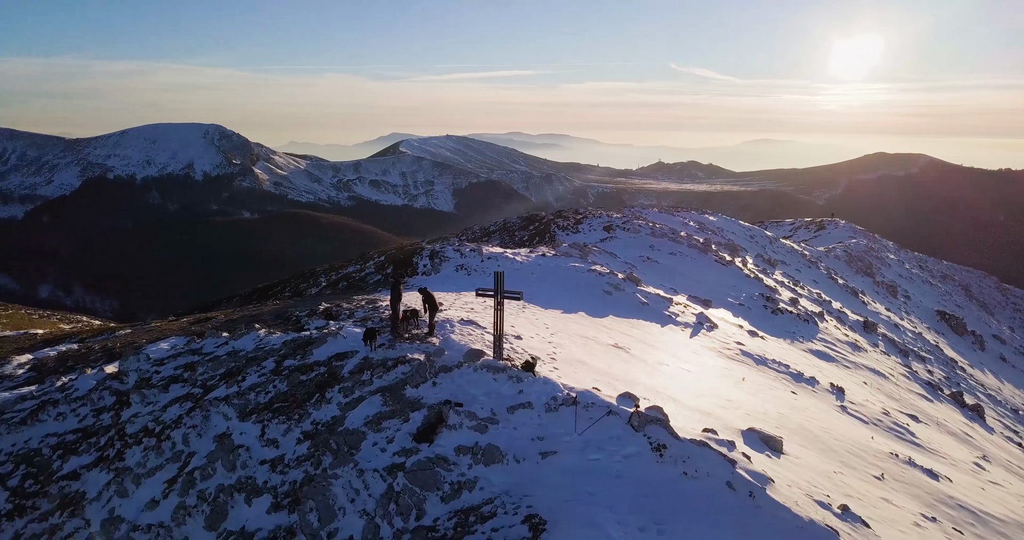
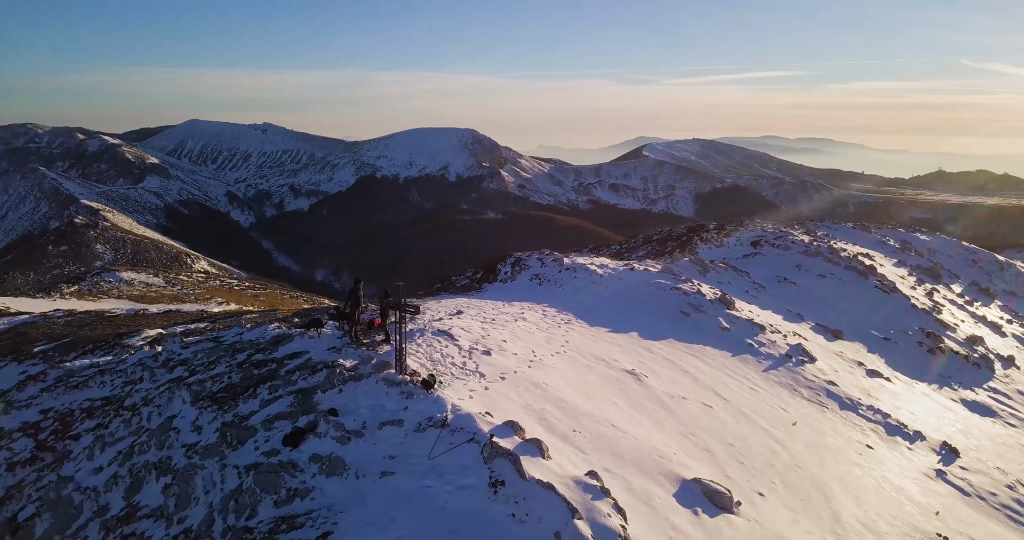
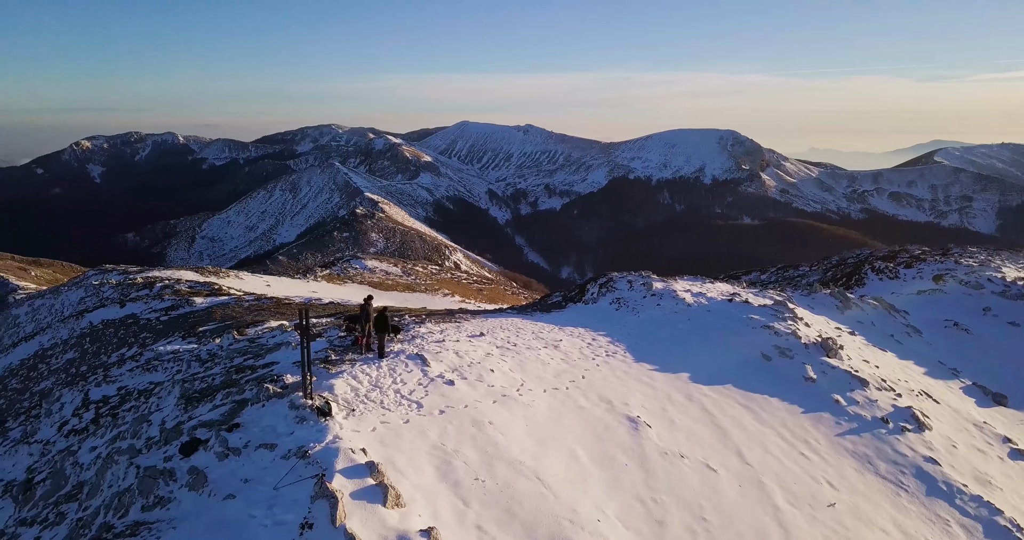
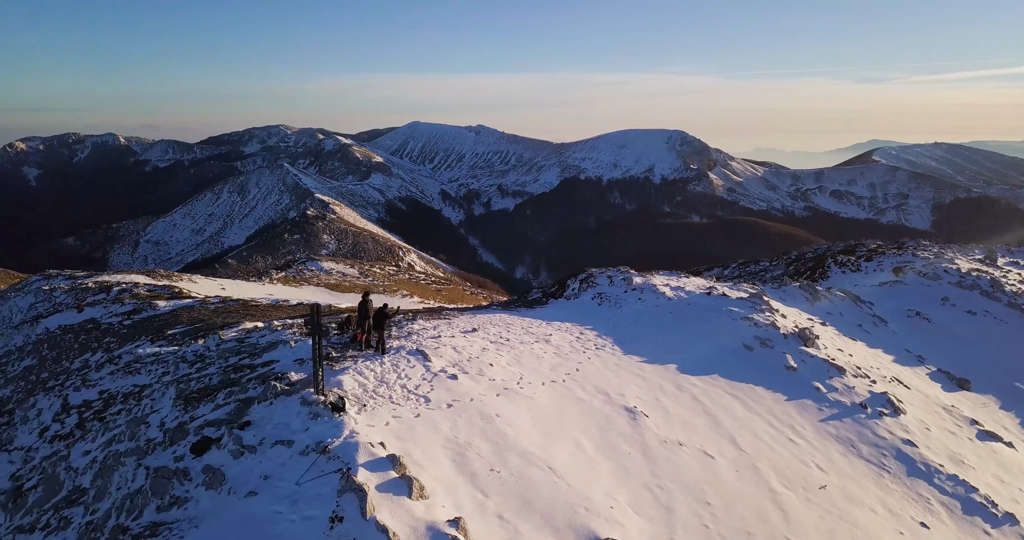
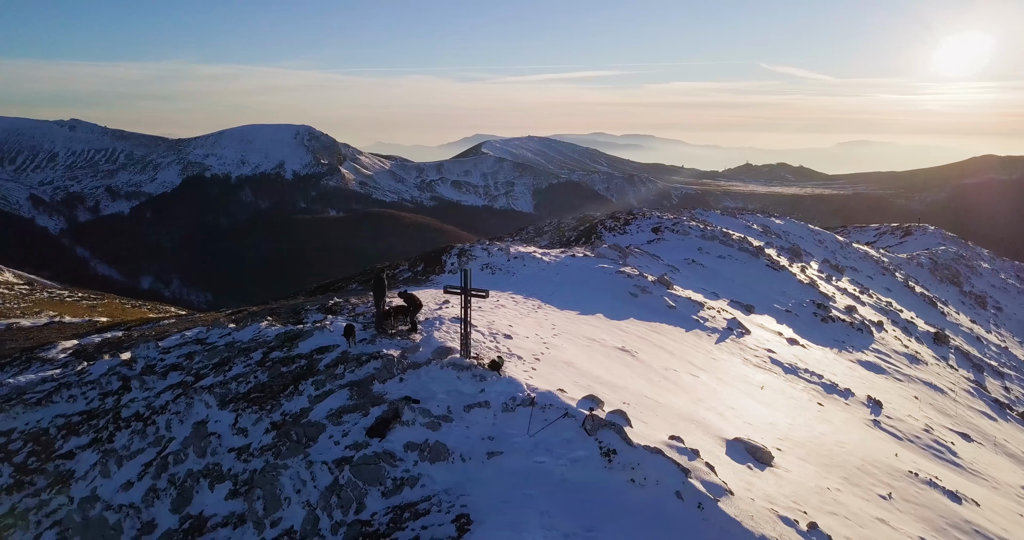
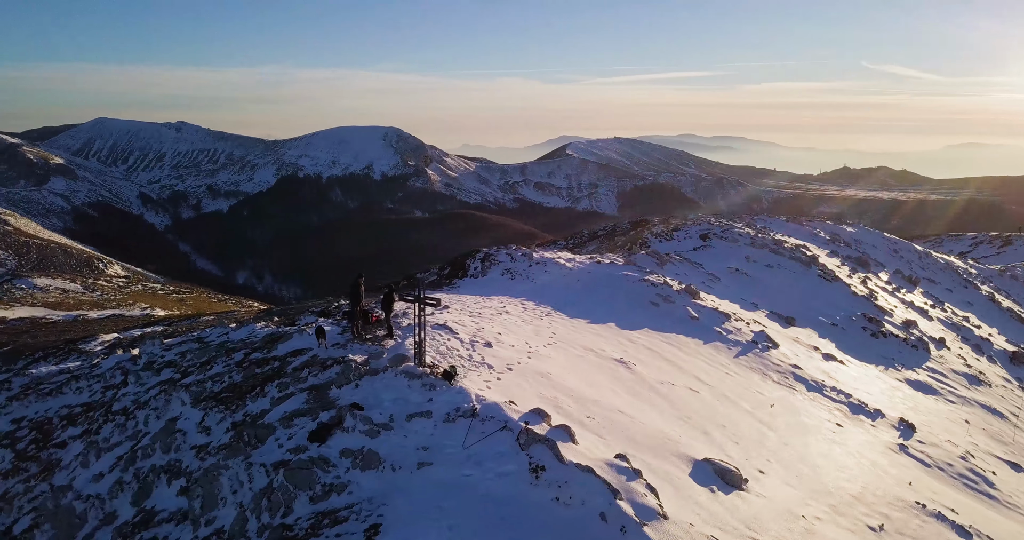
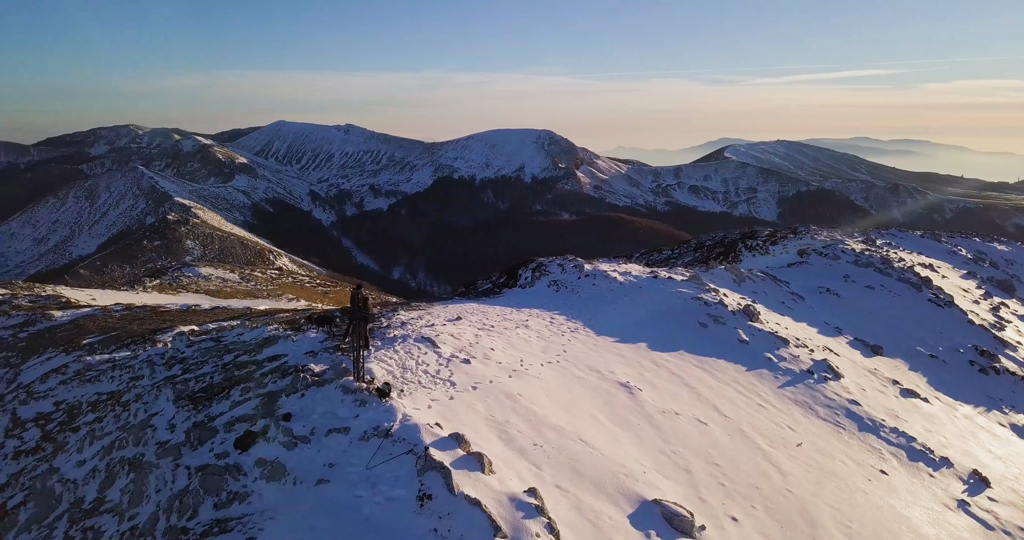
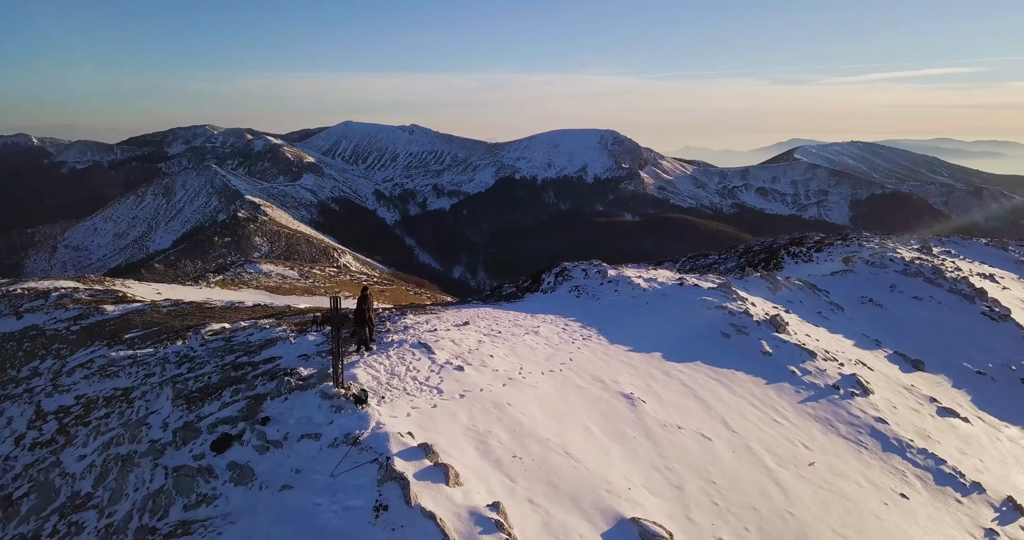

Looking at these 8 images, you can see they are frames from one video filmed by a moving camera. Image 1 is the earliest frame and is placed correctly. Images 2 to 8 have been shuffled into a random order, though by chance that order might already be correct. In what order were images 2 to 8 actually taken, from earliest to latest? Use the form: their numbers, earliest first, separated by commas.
5, 6, 2, 7, 8, 4, 3
